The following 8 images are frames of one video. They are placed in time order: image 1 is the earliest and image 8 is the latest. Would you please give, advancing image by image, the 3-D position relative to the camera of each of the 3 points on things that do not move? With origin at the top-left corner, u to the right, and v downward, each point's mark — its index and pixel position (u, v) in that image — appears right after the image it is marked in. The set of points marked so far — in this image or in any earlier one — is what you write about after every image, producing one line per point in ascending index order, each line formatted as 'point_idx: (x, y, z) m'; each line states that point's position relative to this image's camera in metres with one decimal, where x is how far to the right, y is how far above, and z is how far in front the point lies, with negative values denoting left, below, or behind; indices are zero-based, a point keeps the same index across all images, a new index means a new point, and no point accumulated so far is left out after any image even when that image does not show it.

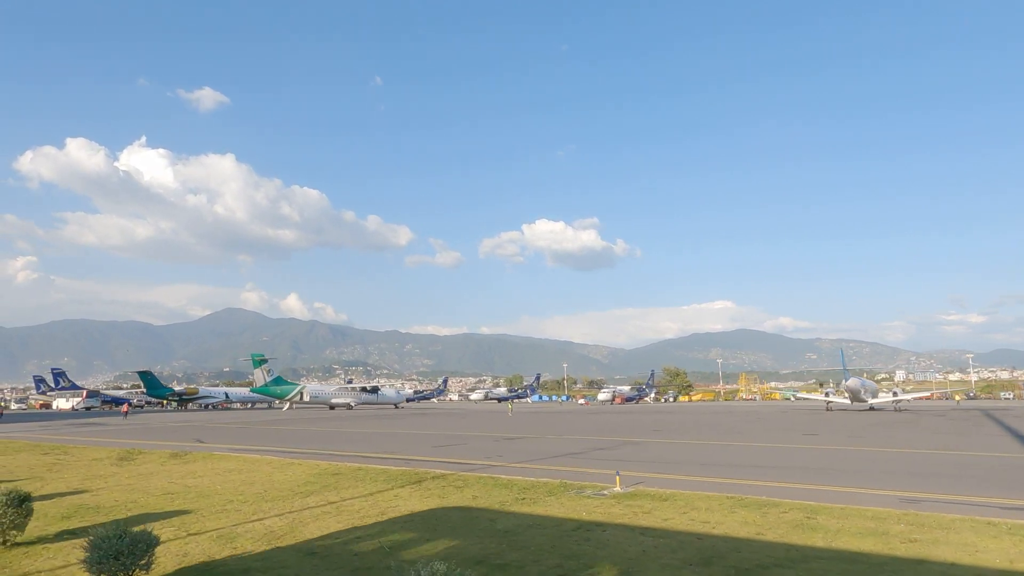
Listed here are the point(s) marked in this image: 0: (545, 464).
0: (+0.9, -4.9, +17.4) m
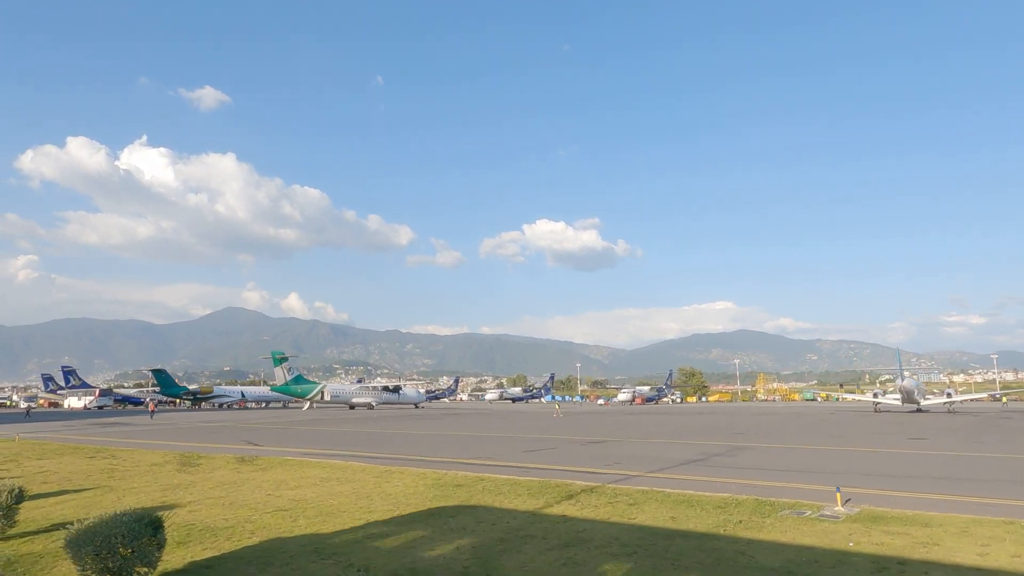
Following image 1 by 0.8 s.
0: (+4.2, -4.5, +15.2) m
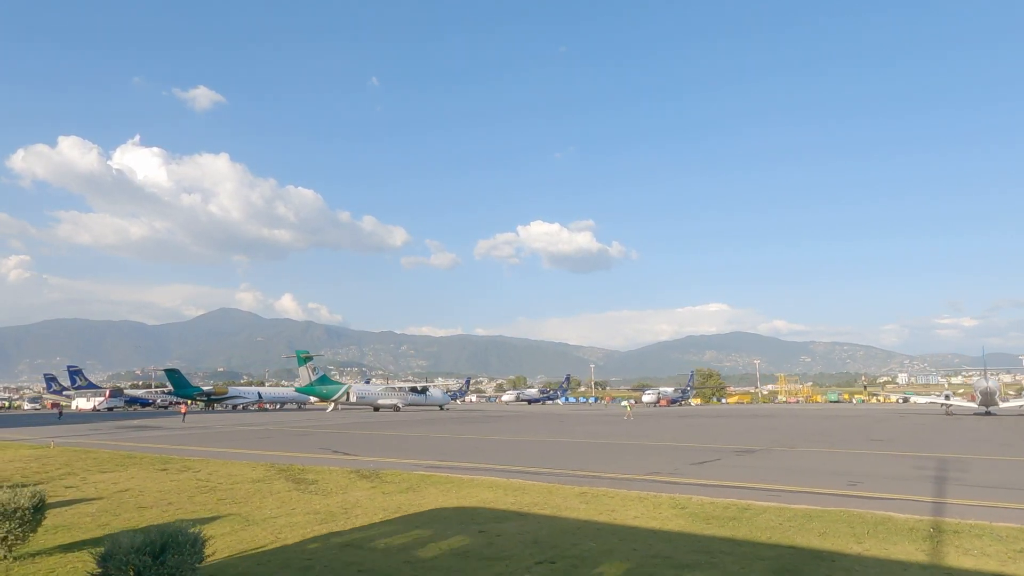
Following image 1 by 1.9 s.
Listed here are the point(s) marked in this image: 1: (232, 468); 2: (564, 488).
0: (+8.8, -3.9, +11.9) m
1: (-8.1, -5.1, +18.1) m
2: (+1.0, -4.1, +12.8) m
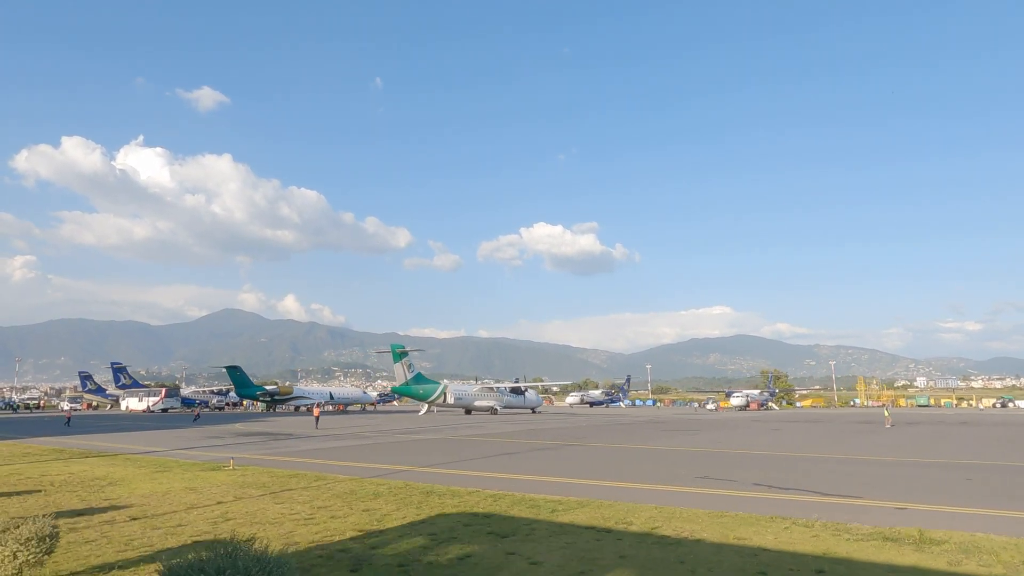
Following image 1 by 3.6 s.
0: (+20.8, -2.5, +3.1) m
1: (+3.9, -3.6, +9.4) m
2: (+13.0, -2.6, +4.1) m
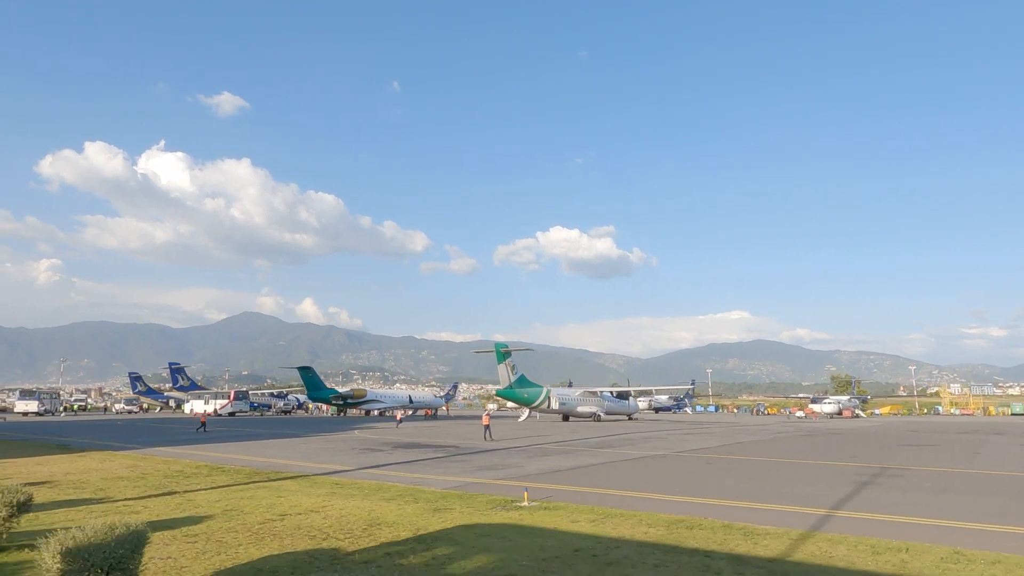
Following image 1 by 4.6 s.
0: (+29.5, -1.5, -3.5) m
1: (+12.9, -2.7, +3.2) m
2: (+21.8, -1.6, -2.3) m
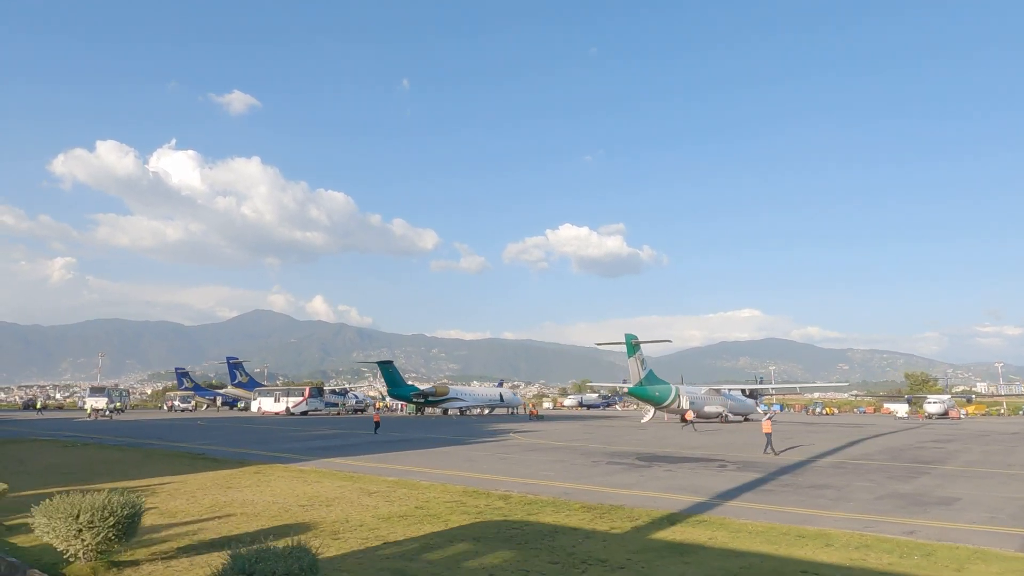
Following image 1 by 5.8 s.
0: (+38.9, -0.4, -10.6) m
1: (+22.3, -1.5, -3.7) m
2: (+31.2, -0.5, -9.3) m
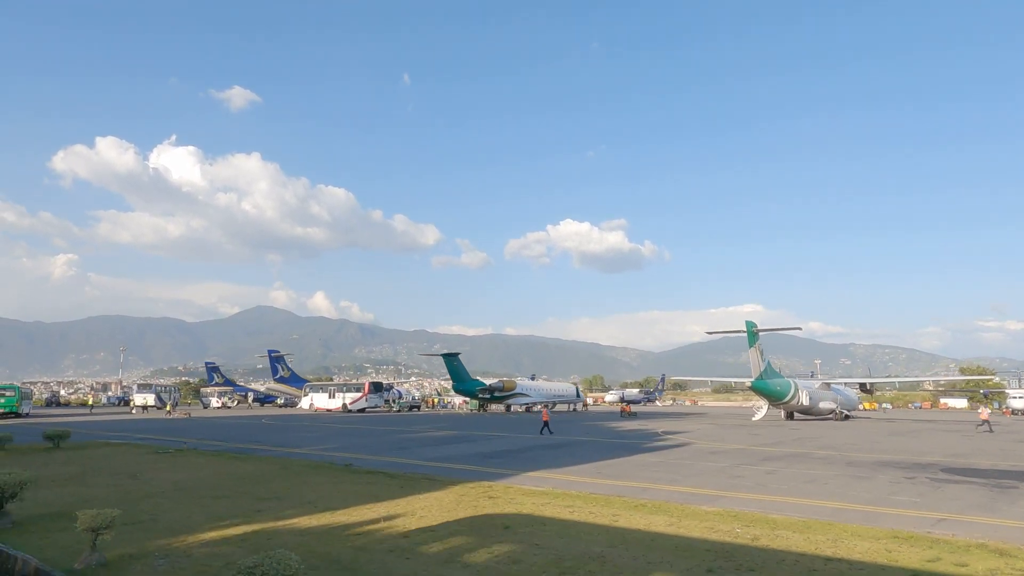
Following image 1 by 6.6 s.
0: (+46.0, +0.6, -16.1) m
1: (+29.4, -0.6, -9.2) m
2: (+38.3, +0.5, -14.8) m
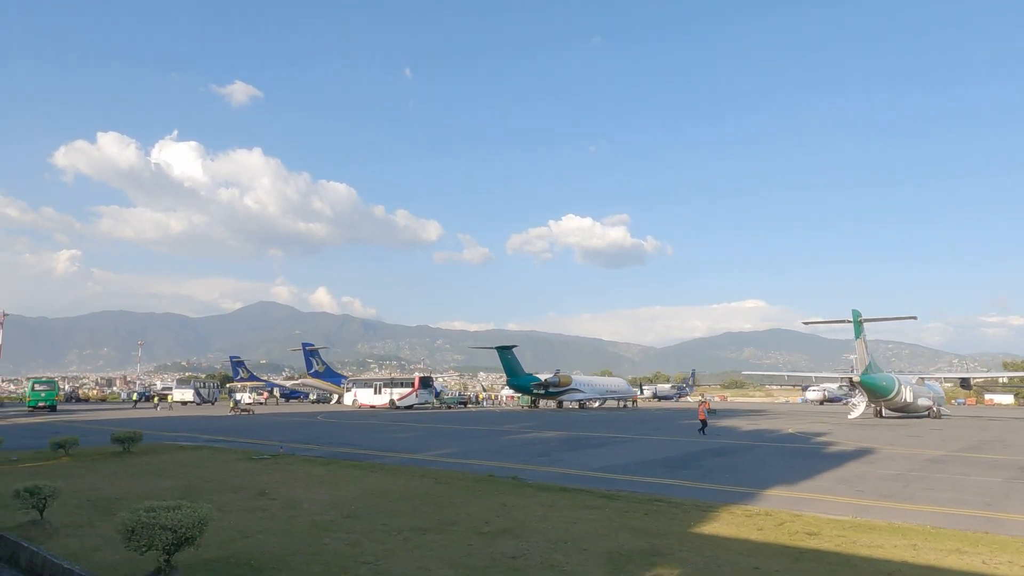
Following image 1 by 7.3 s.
0: (+51.0, +1.1, -20.0) m
1: (+34.5, 0.0, -13.1) m
2: (+43.3, +1.0, -18.7) m
